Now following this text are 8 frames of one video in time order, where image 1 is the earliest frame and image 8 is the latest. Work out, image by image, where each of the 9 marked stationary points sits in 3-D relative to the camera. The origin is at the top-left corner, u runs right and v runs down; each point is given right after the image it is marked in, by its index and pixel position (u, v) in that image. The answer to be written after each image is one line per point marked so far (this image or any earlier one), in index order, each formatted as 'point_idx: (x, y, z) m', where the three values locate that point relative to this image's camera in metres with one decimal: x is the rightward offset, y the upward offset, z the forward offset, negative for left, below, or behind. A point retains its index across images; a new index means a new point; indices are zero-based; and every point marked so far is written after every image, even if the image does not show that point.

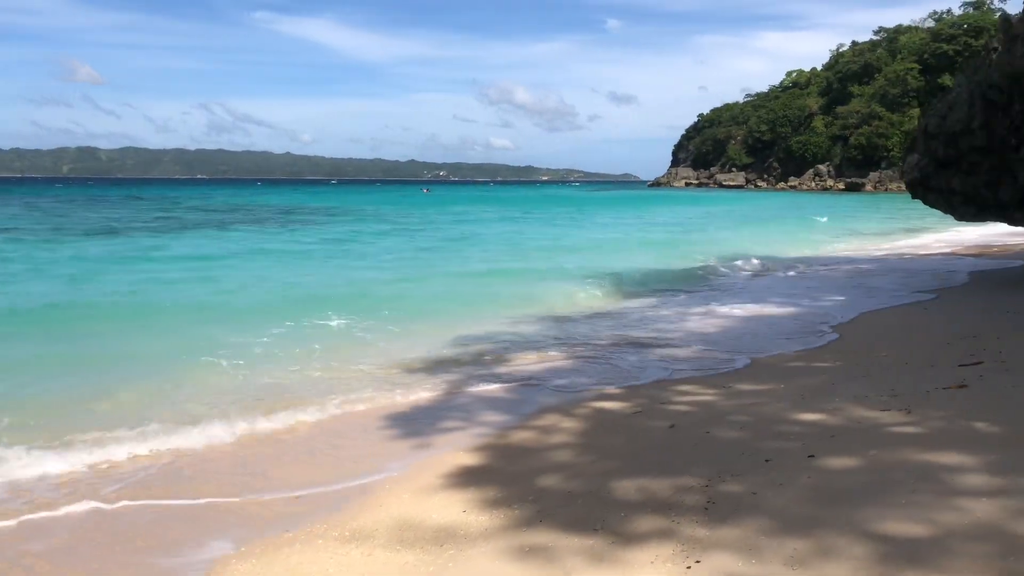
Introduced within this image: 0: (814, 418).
0: (+1.8, -0.8, +5.1) m
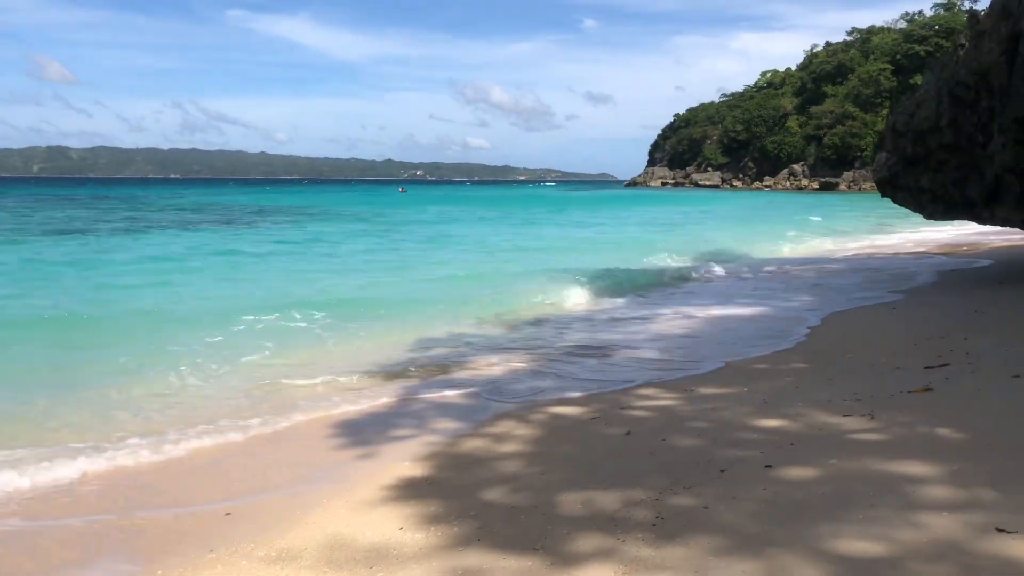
0: (+1.5, -0.8, +4.9) m
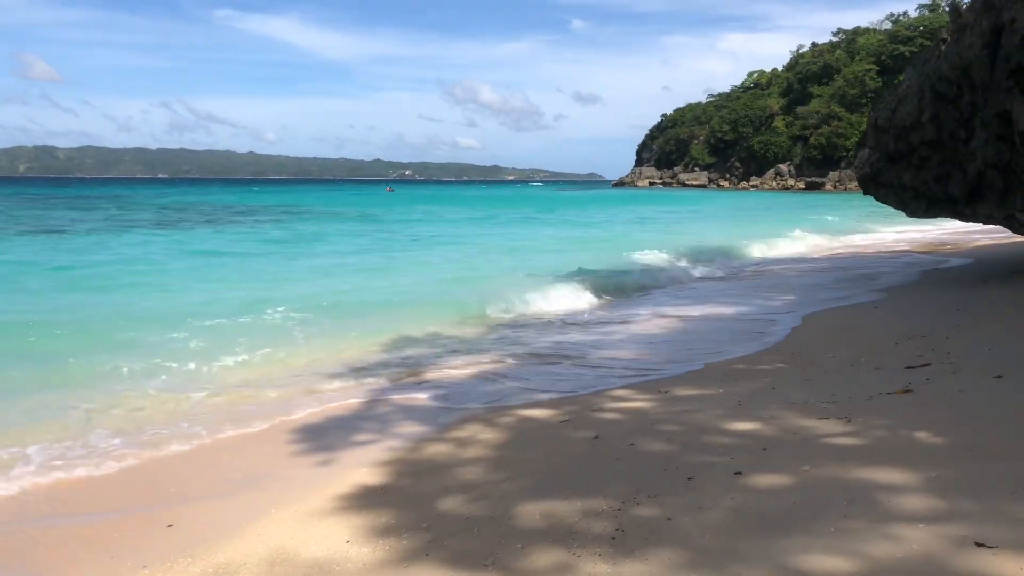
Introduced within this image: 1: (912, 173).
0: (+1.3, -0.8, +4.7) m
1: (+4.9, +1.4, +10.2) m
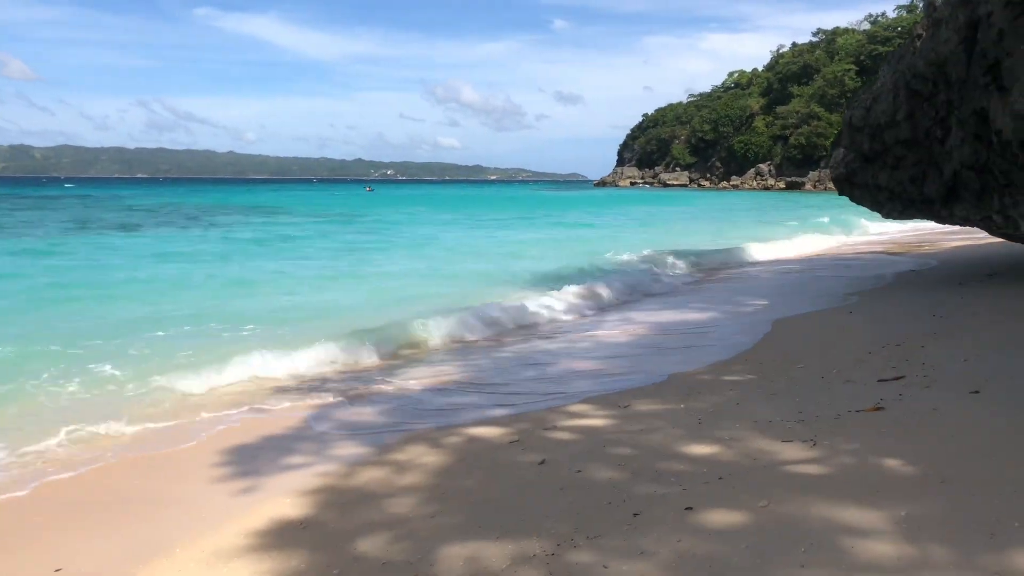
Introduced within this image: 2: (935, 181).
0: (+1.0, -0.8, +4.3) m
1: (+4.4, +1.4, +9.9) m
2: (+4.7, +1.2, +9.3) m
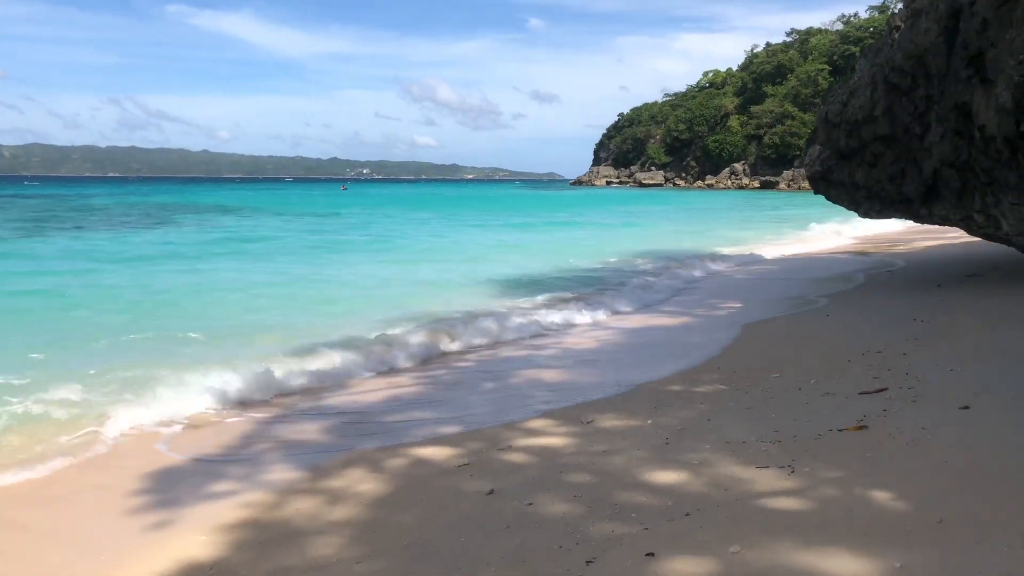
0: (+0.7, -0.9, +3.8) m
1: (+4.0, +1.3, +9.6) m
2: (+4.3, +1.2, +8.9) m
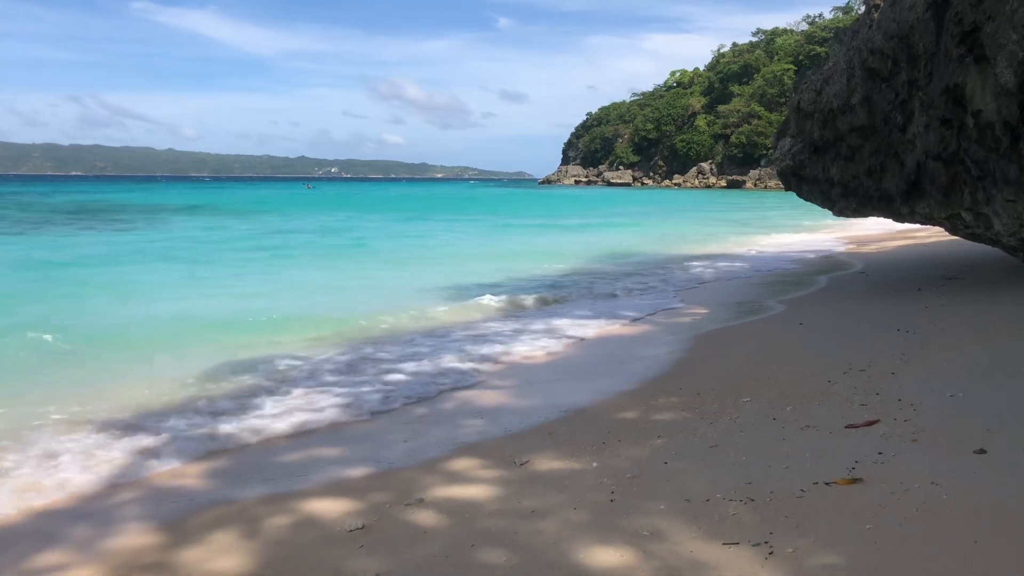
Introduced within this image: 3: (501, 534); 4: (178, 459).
0: (+0.3, -0.9, +2.9) m
1: (+3.4, +1.3, +8.7) m
2: (+3.7, +1.1, +8.1) m
3: (0.0, -1.0, +3.3) m
4: (-2.1, -1.1, +5.2) m
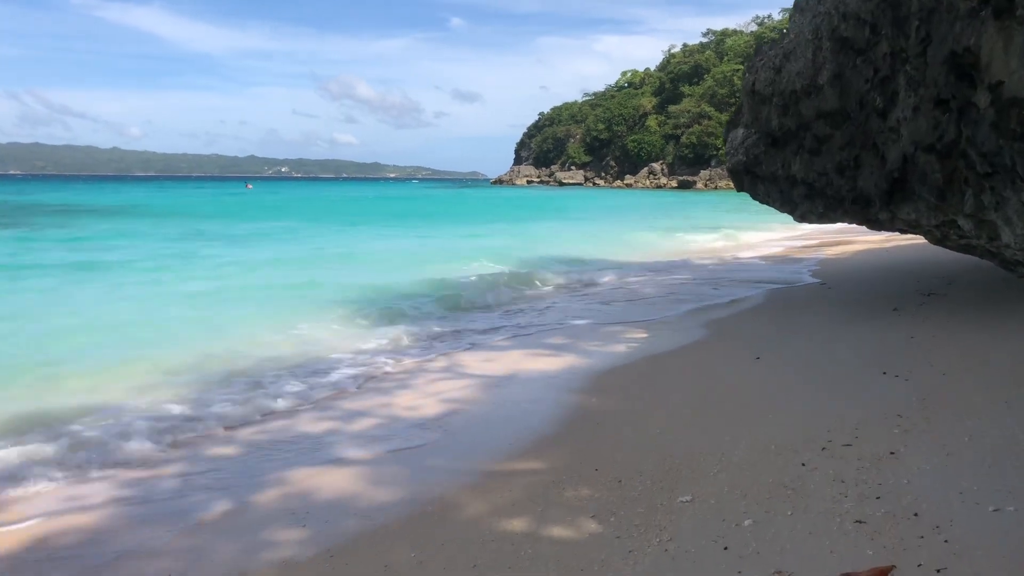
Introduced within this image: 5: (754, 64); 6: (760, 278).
0: (-0.3, -1.2, +1.1) m
1: (+2.5, +1.1, +7.1) m
2: (+2.8, +0.9, +6.5) m
3: (-0.7, -1.2, +1.5) m
4: (-2.8, -1.3, +3.2) m
5: (+2.2, +2.1, +7.7) m
6: (+3.9, +0.2, +13.2) m
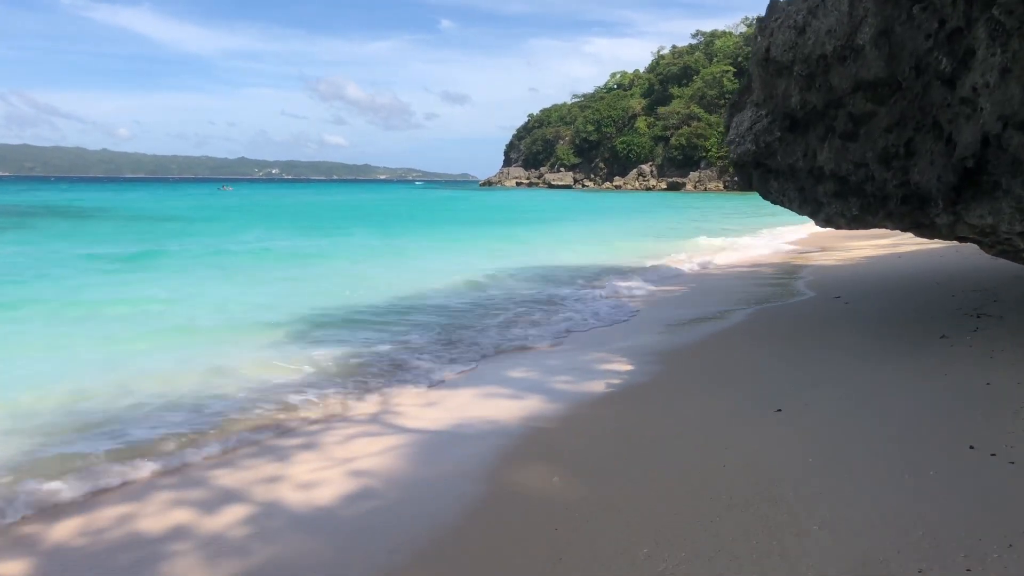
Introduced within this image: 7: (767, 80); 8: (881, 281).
0: (-0.6, -1.3, -0.6) m
1: (+2.1, +0.9, +5.4) m
2: (+2.4, +0.7, +4.8) m
3: (-1.0, -1.3, -0.2) m
4: (-3.1, -1.5, +1.5) m
5: (+1.9, +1.9, +6.1) m
6: (+3.4, 0.0, +11.5) m
7: (+1.8, +1.5, +6.0) m
8: (+4.8, +0.1, +10.7) m
